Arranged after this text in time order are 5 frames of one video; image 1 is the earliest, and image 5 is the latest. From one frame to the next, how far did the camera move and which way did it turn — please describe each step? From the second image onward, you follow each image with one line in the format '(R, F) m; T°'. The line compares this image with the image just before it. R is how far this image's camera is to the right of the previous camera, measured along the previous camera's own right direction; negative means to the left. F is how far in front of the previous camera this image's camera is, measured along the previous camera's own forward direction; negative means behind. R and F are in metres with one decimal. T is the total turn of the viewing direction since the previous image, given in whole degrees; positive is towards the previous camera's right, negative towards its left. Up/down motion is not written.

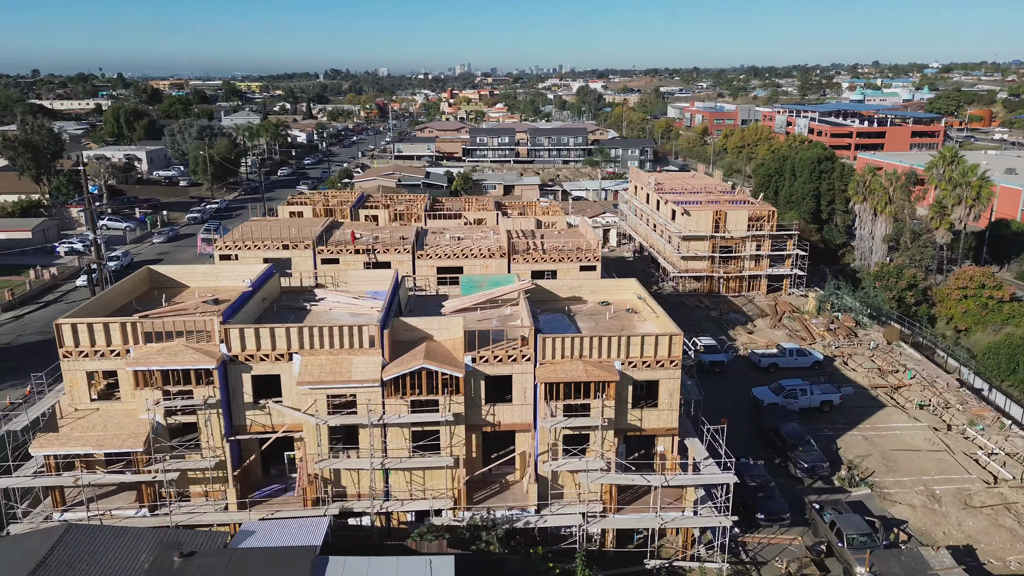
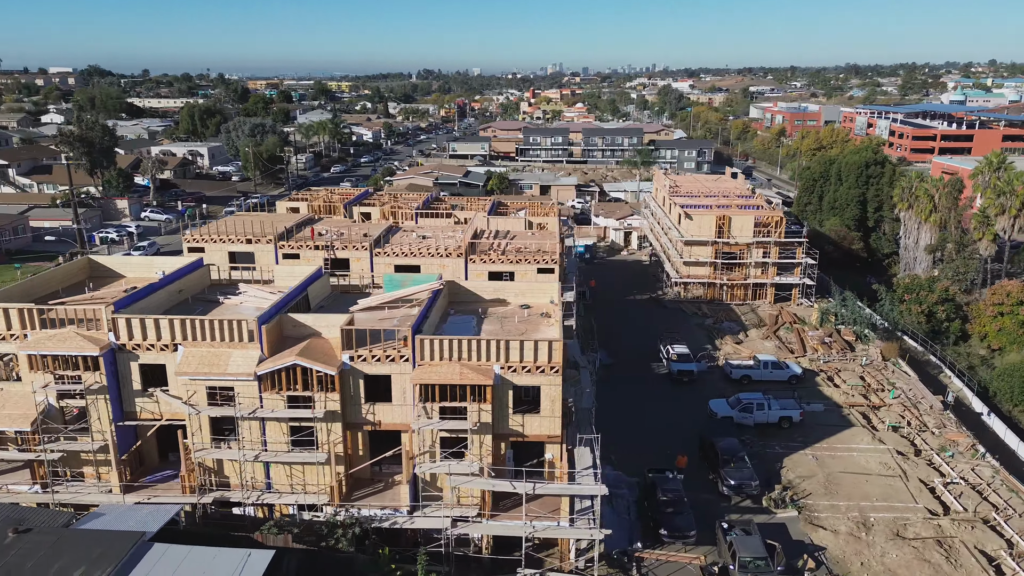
(+4.9, +0.4) m; -6°
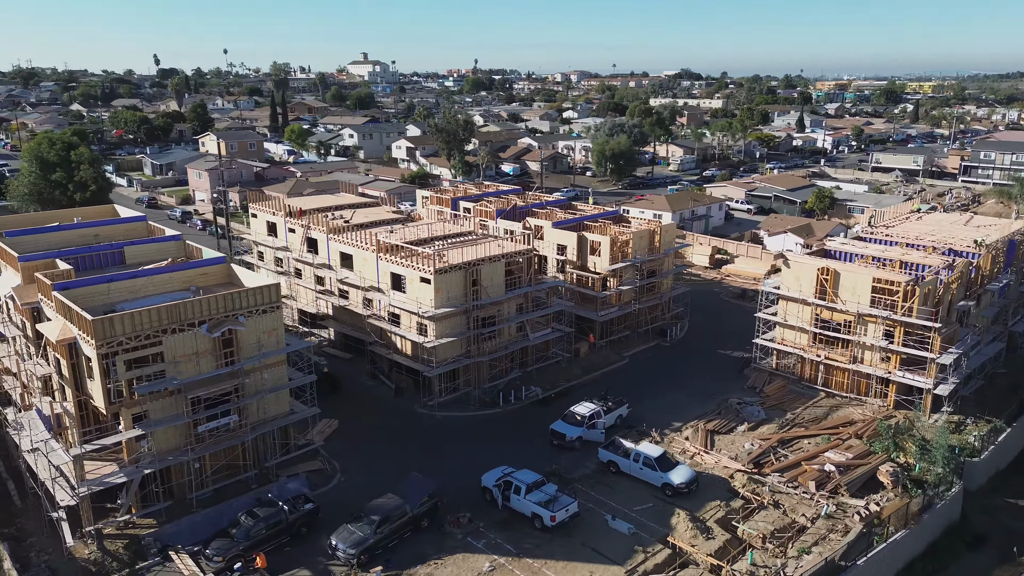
(+22.0, +10.1) m; -41°
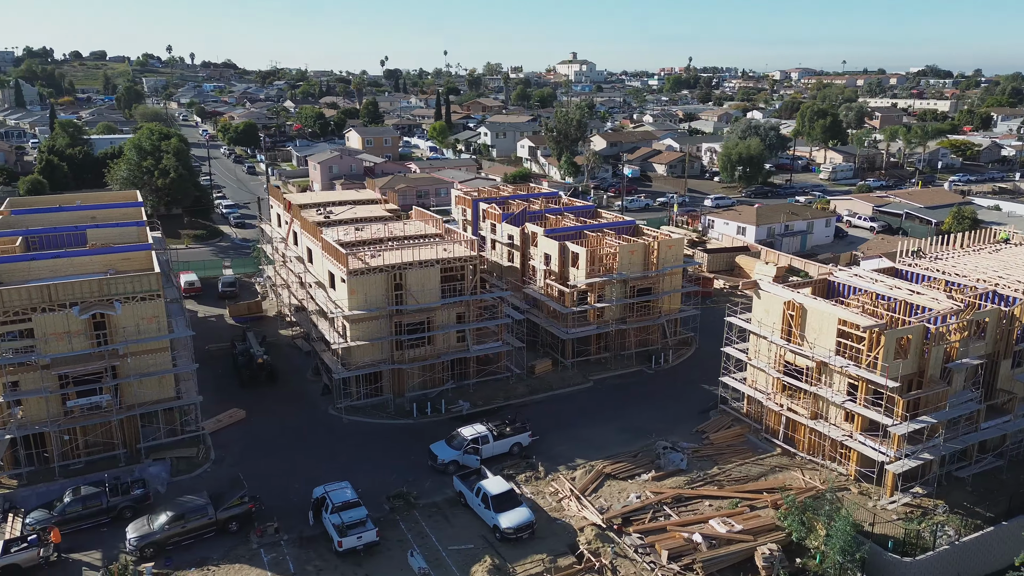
(+10.2, +3.0) m; -16°
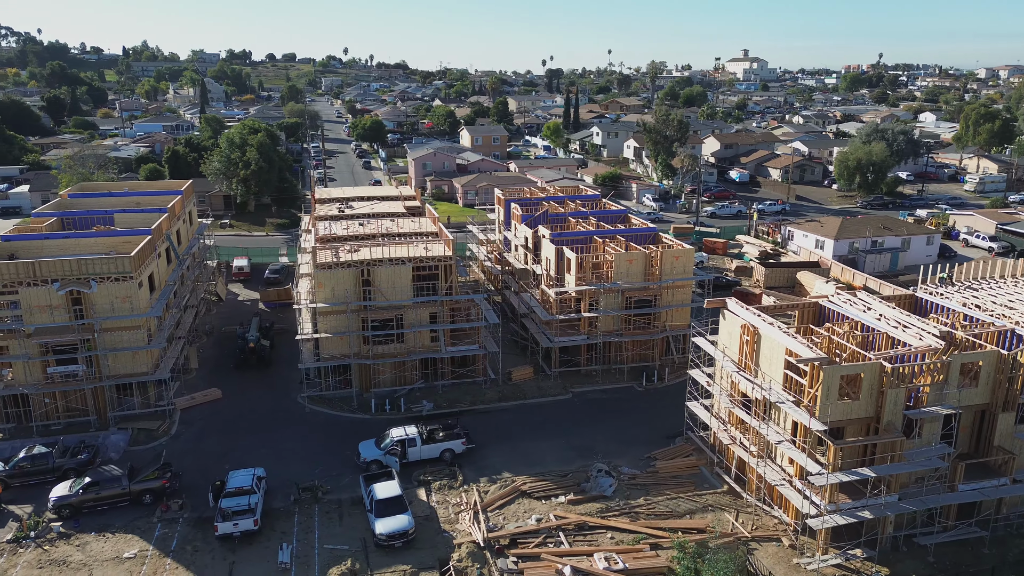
(+7.2, +1.5) m; -12°
